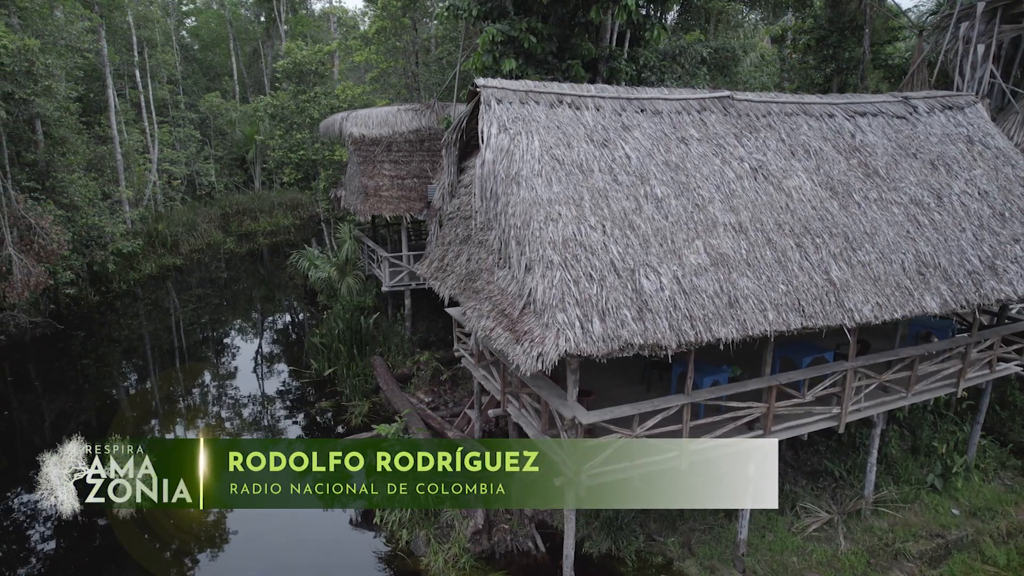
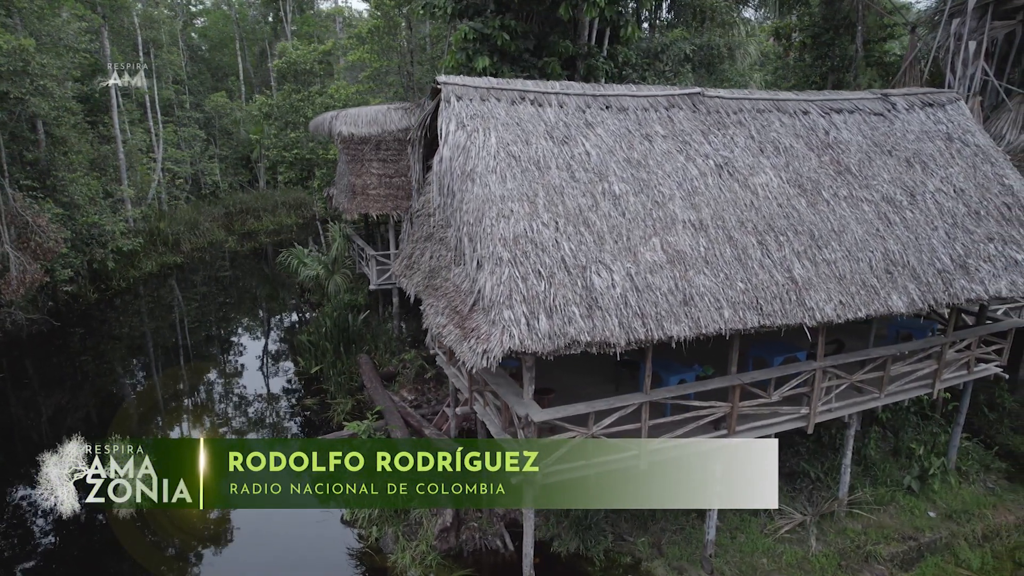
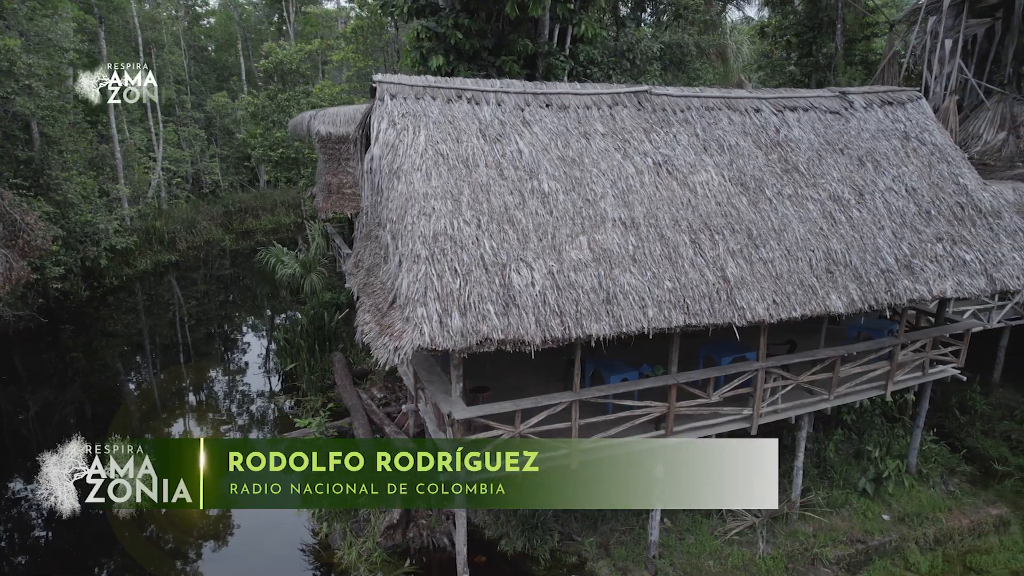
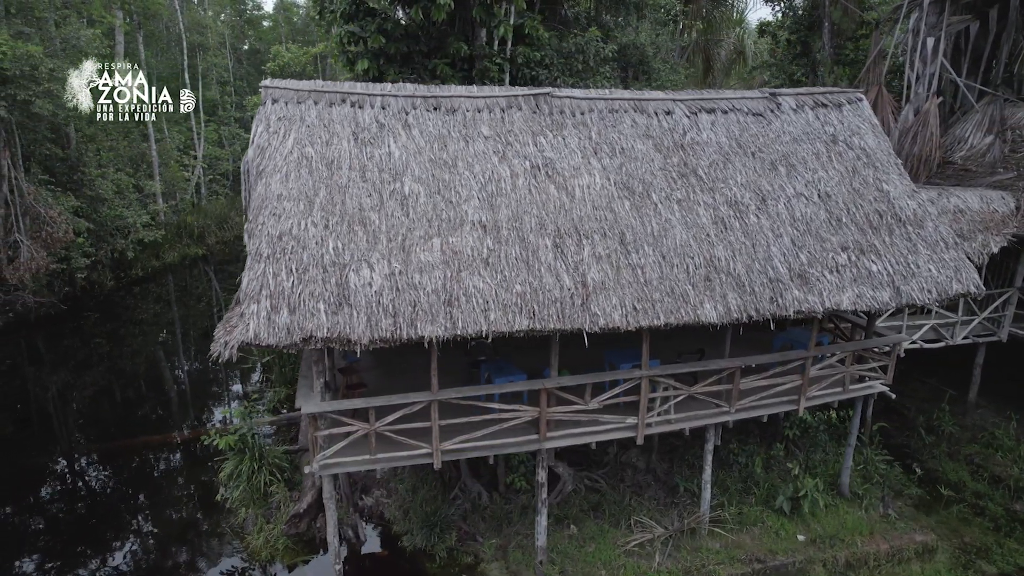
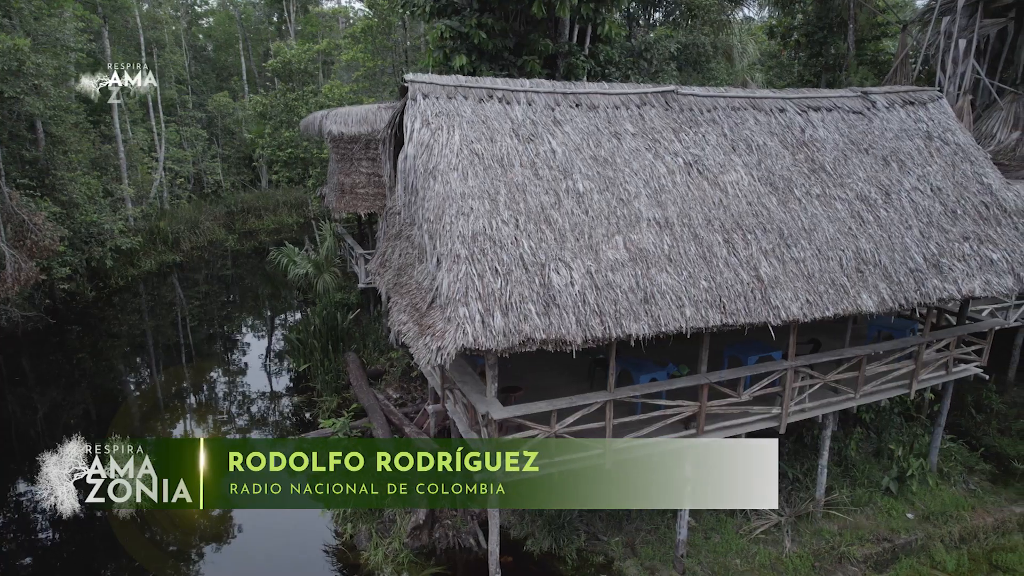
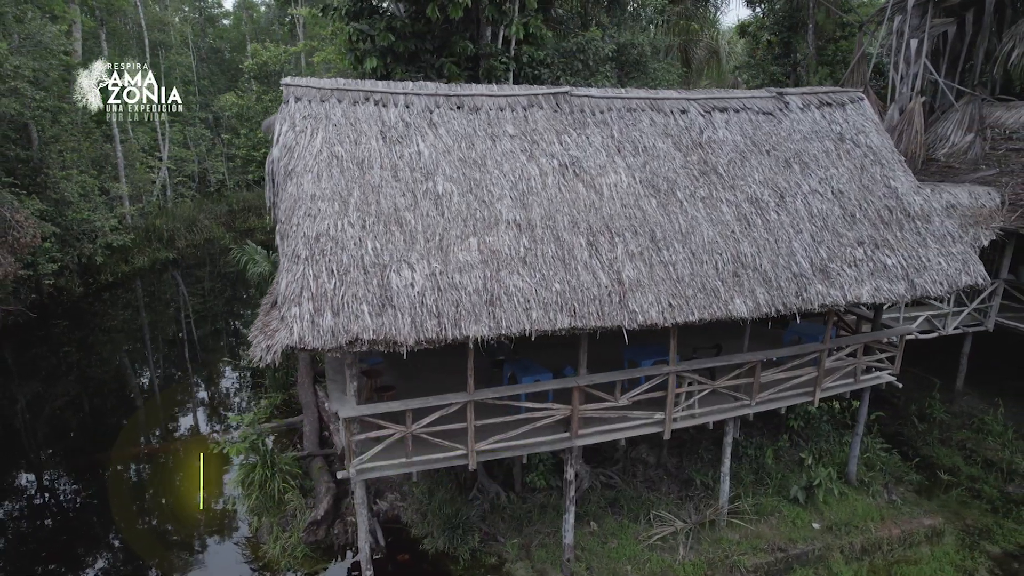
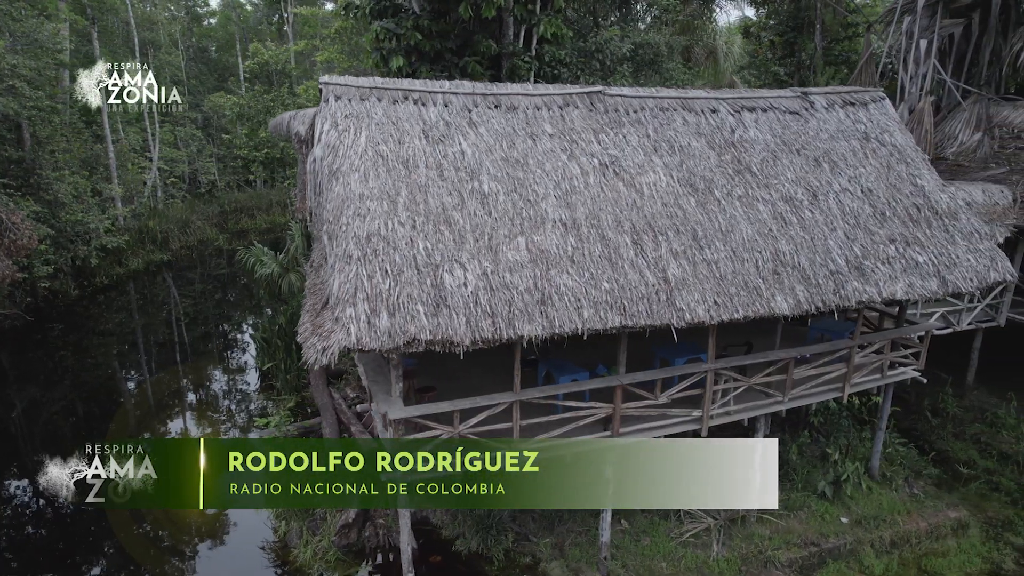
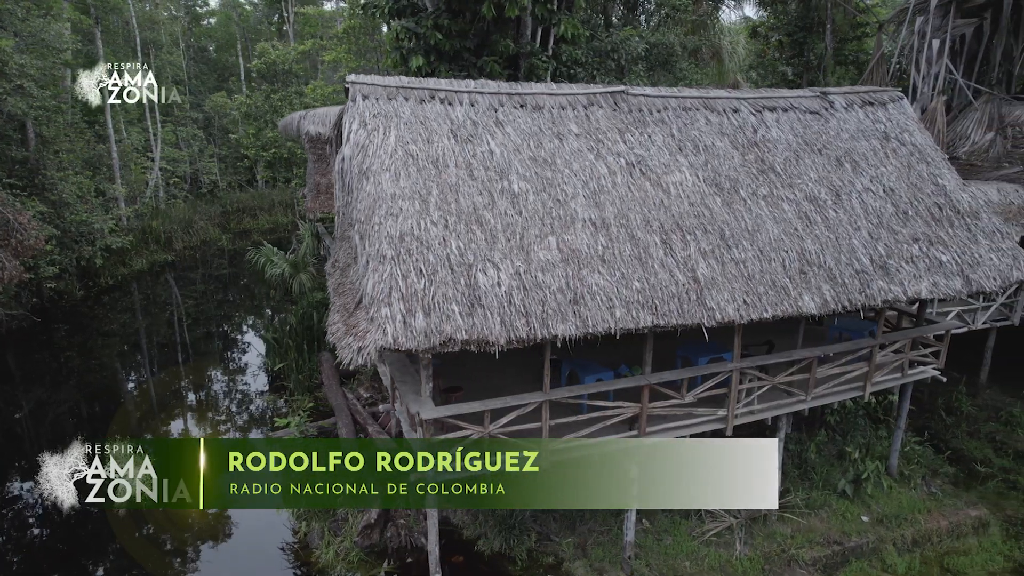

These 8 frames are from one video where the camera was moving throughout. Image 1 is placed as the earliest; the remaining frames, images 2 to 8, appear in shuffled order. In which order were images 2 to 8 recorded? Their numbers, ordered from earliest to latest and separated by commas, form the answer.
2, 5, 3, 8, 7, 6, 4
